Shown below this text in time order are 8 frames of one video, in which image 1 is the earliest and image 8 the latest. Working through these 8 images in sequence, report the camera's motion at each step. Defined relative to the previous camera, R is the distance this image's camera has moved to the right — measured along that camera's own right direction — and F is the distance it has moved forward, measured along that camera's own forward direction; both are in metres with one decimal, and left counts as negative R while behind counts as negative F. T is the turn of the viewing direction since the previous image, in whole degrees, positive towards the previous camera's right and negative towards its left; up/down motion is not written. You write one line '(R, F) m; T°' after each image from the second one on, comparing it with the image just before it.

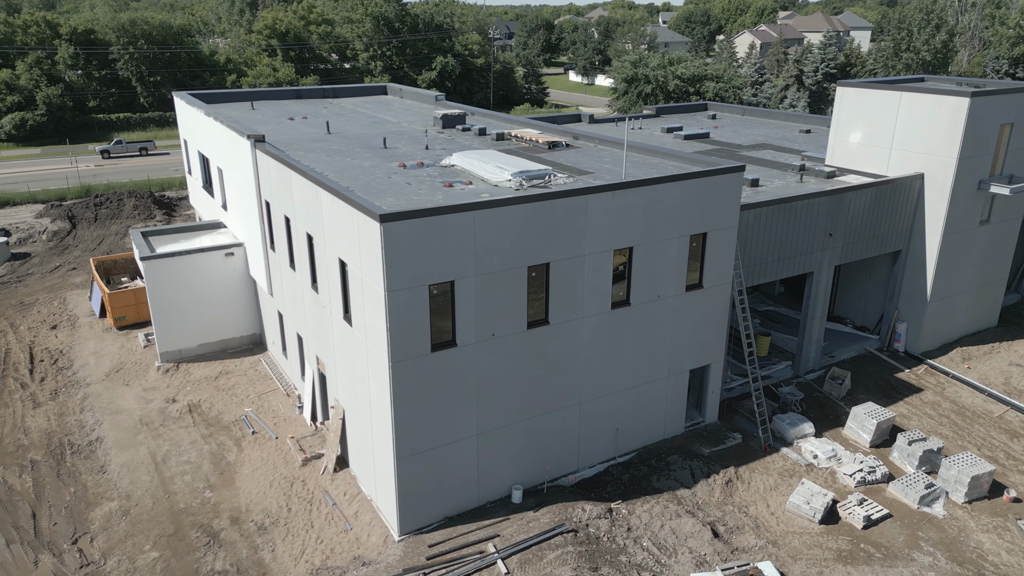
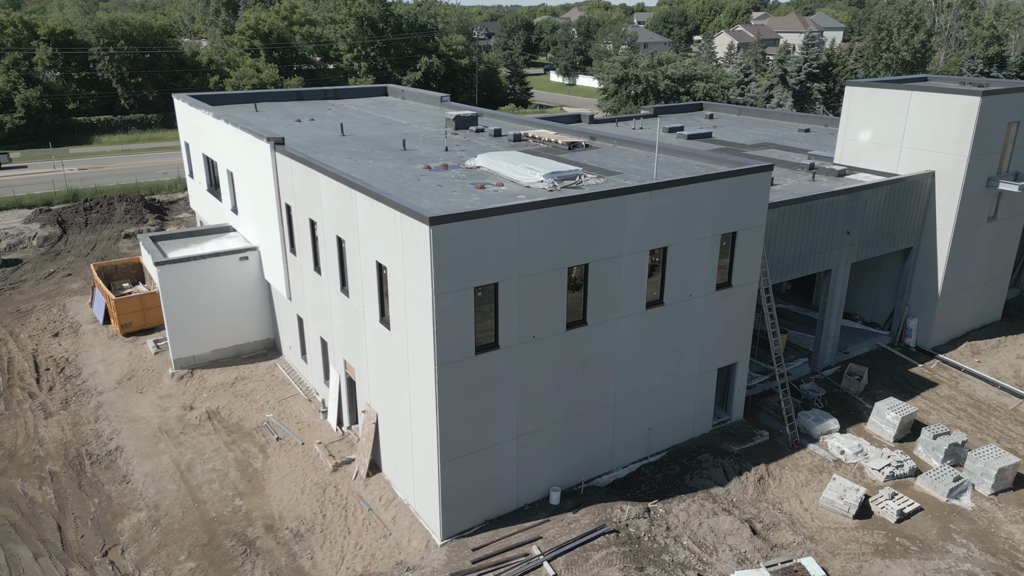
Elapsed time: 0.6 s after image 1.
(-1.3, +0.1) m; +2°
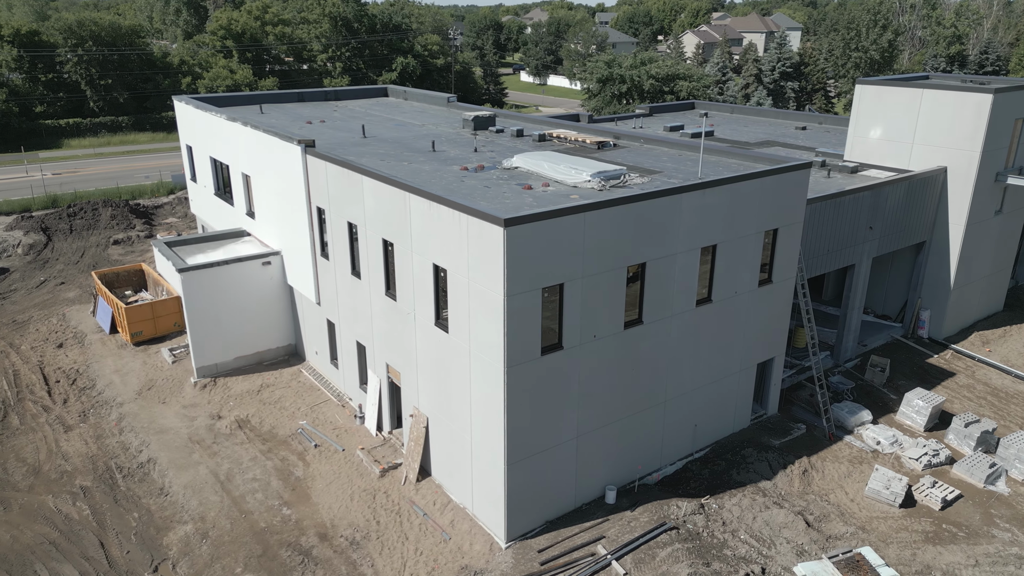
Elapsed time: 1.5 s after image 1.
(-1.9, +0.1) m; +3°
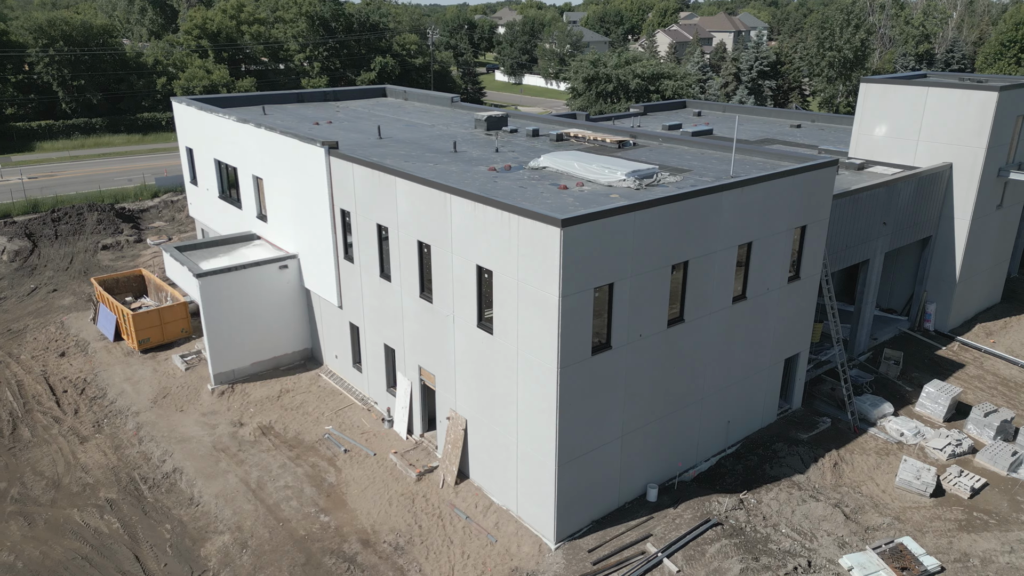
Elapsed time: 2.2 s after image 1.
(-1.5, +0.1) m; +2°
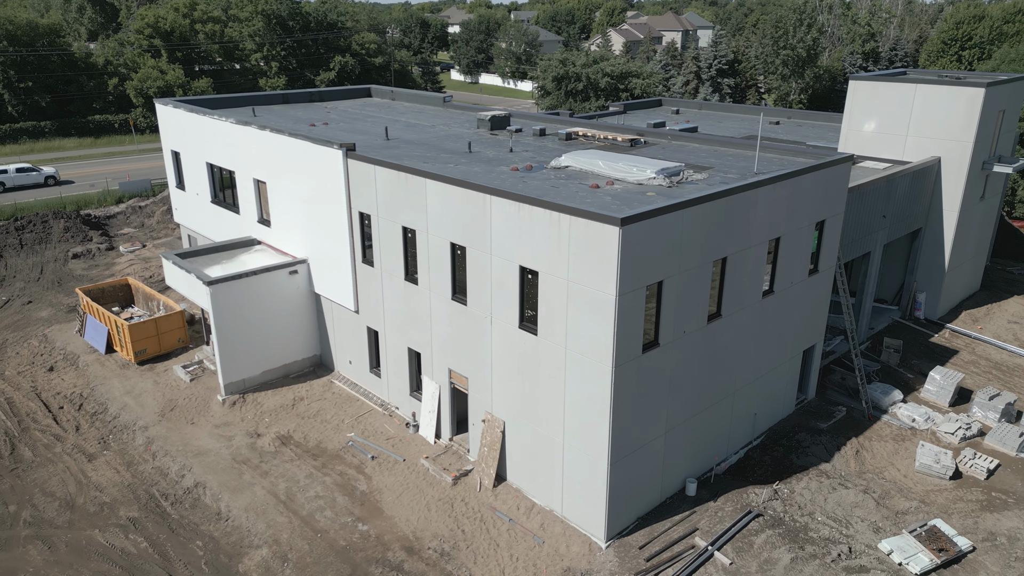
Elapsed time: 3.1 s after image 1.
(-1.8, +0.1) m; +4°
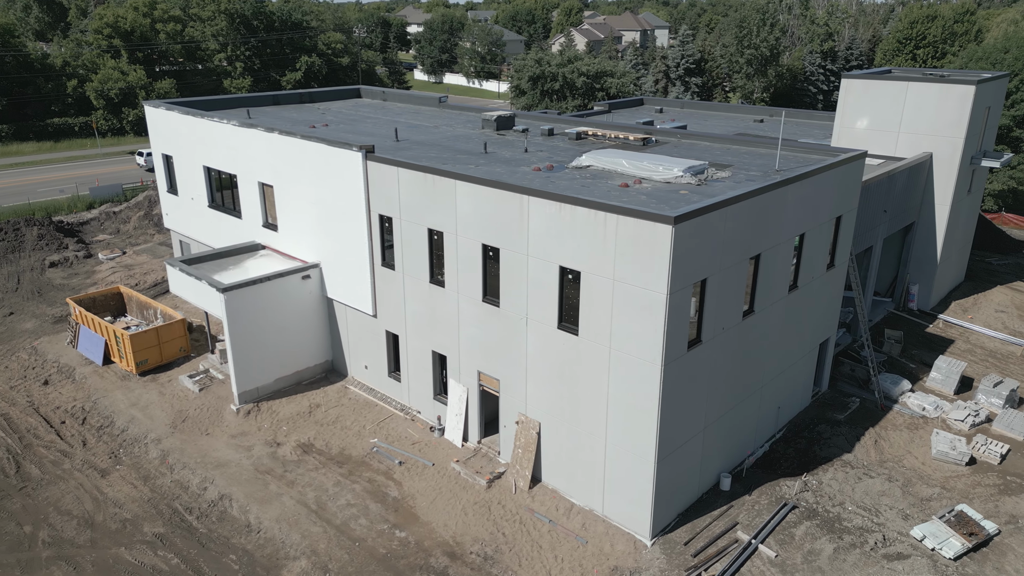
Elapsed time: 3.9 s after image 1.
(-1.6, +0.1) m; +3°
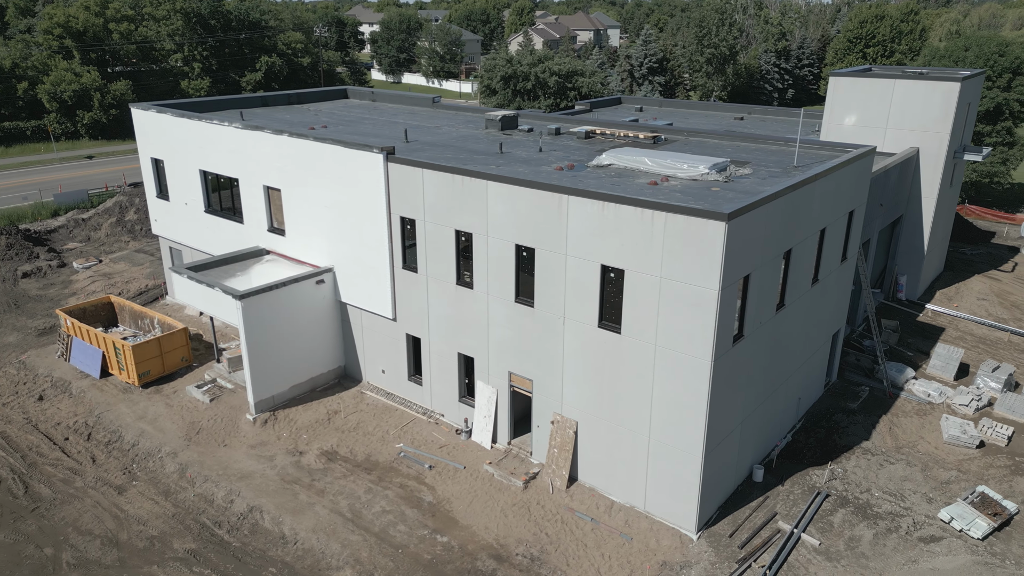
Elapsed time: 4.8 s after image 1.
(-1.8, +0.1) m; +4°
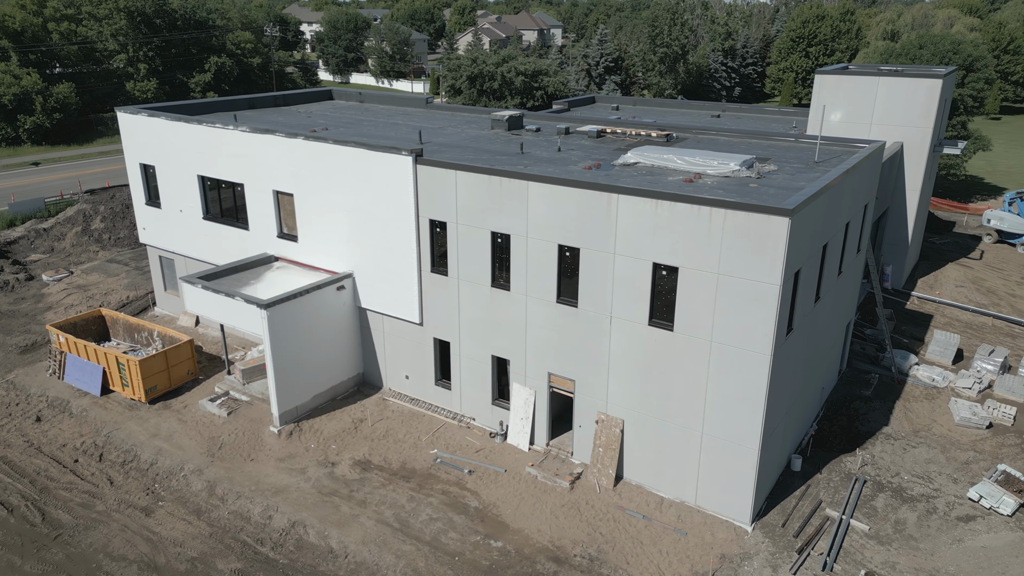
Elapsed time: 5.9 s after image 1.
(-2.2, +0.2) m; +5°
